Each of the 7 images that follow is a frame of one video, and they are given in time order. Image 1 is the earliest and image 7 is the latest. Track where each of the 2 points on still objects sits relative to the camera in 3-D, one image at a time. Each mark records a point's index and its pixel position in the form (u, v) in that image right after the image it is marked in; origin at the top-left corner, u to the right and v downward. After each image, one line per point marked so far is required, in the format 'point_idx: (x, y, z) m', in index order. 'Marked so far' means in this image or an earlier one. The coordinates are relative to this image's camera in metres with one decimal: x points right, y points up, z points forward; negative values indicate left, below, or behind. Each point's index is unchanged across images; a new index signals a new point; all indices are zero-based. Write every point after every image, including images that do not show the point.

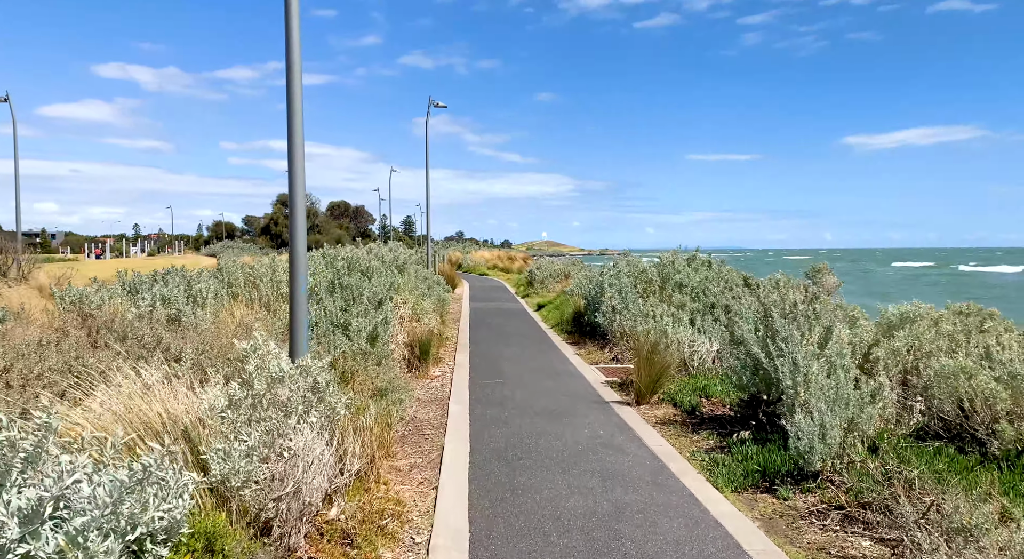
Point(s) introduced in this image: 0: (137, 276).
0: (-4.4, +0.1, +9.0) m
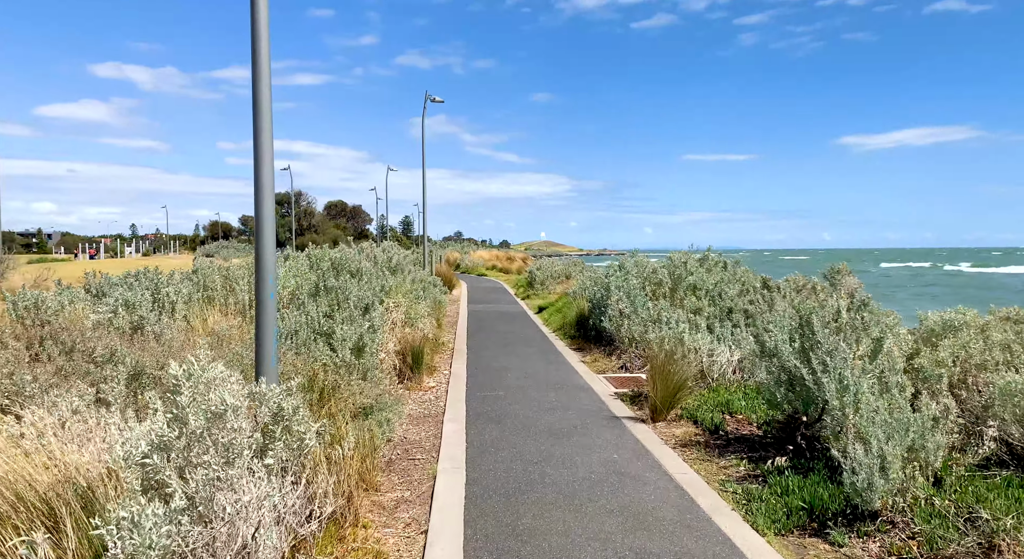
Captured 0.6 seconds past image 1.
0: (-4.4, 0.0, +8.2) m
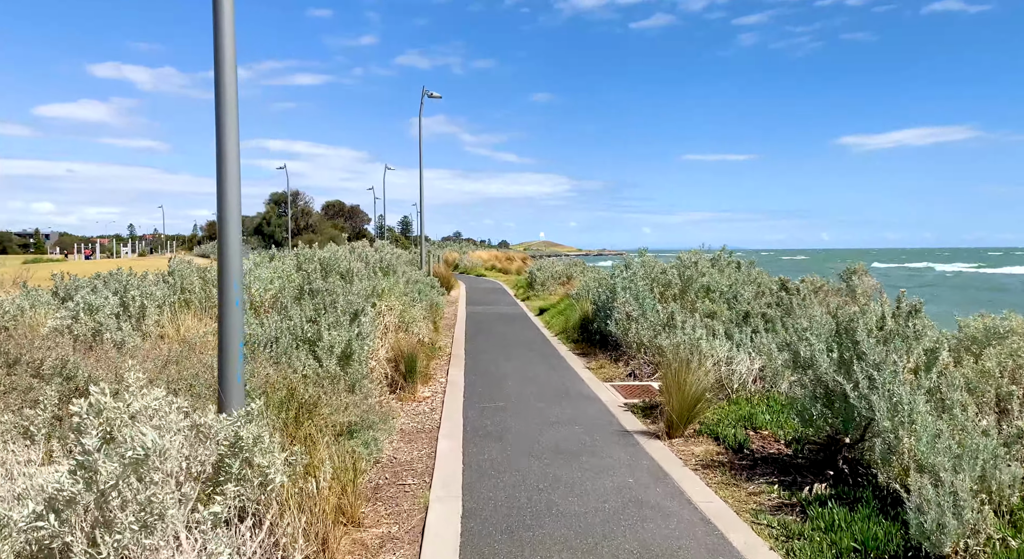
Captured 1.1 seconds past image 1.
0: (-4.4, 0.0, +7.6) m
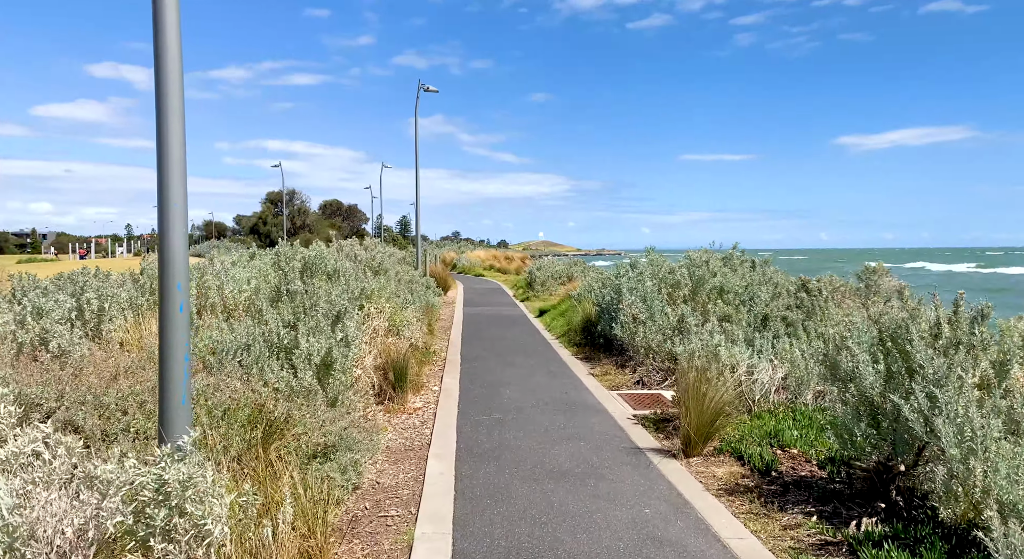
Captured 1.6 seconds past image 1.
0: (-4.4, 0.0, +7.0) m
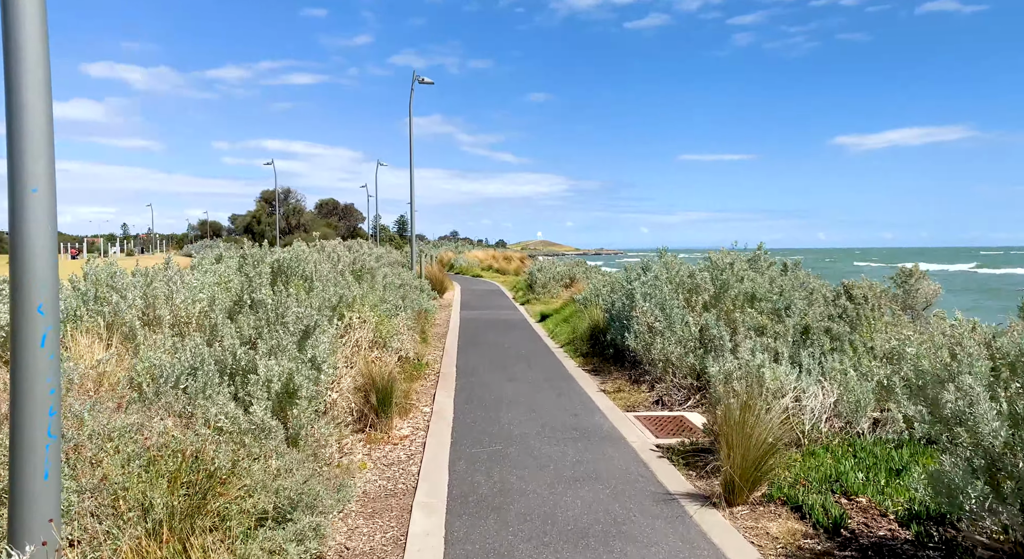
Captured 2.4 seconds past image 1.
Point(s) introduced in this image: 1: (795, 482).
0: (-4.4, 0.0, +6.0) m
1: (+1.6, -1.2, +4.4) m
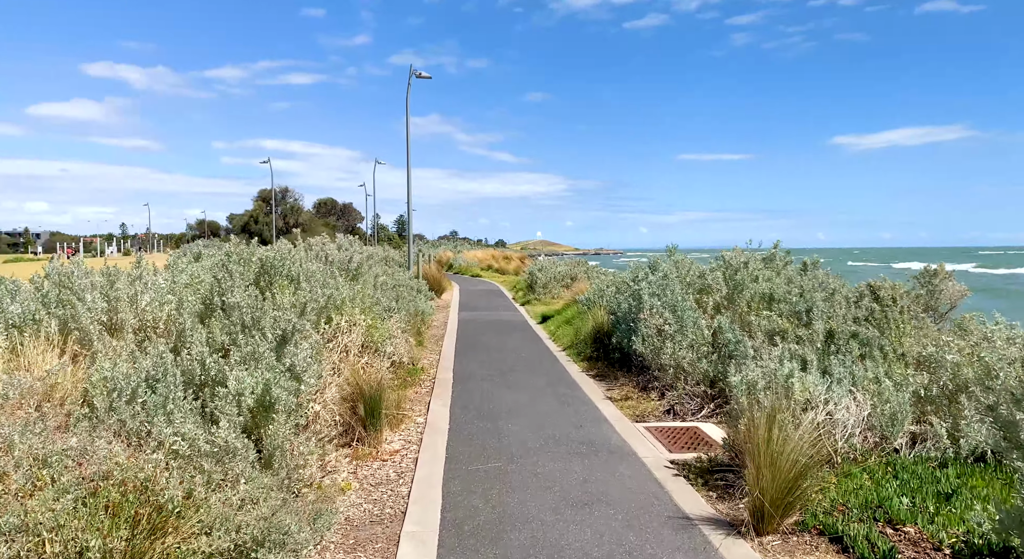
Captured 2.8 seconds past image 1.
0: (-4.3, -0.1, +5.5) m
1: (+1.6, -1.2, +3.9) m
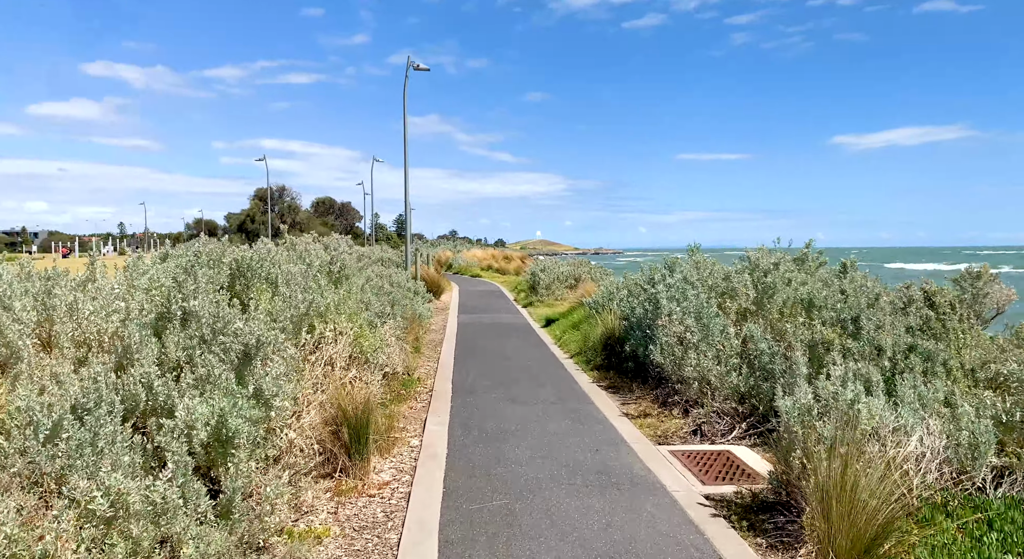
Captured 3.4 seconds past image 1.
0: (-4.3, -0.1, +4.8) m
1: (+1.7, -1.2, +3.2) m
